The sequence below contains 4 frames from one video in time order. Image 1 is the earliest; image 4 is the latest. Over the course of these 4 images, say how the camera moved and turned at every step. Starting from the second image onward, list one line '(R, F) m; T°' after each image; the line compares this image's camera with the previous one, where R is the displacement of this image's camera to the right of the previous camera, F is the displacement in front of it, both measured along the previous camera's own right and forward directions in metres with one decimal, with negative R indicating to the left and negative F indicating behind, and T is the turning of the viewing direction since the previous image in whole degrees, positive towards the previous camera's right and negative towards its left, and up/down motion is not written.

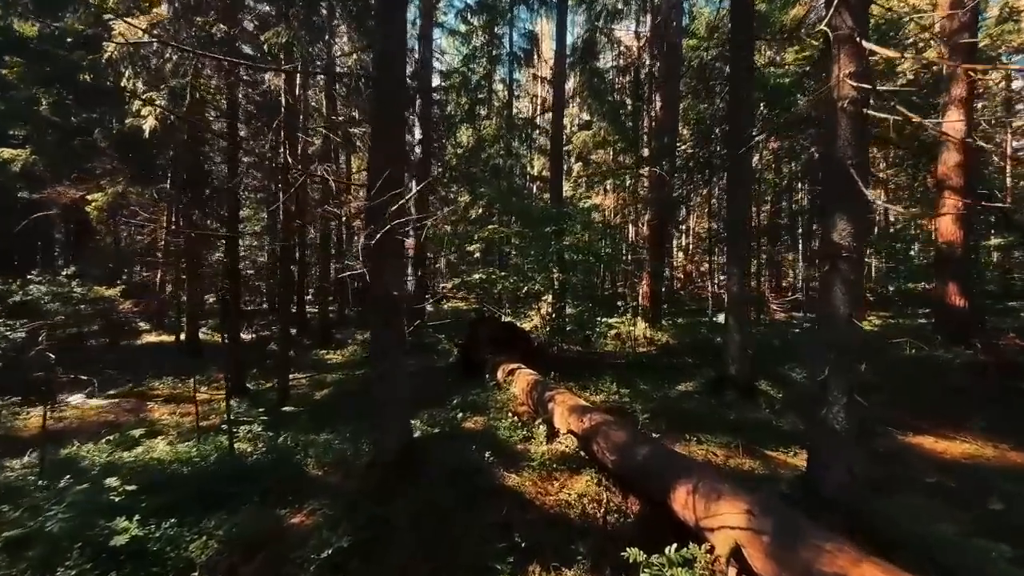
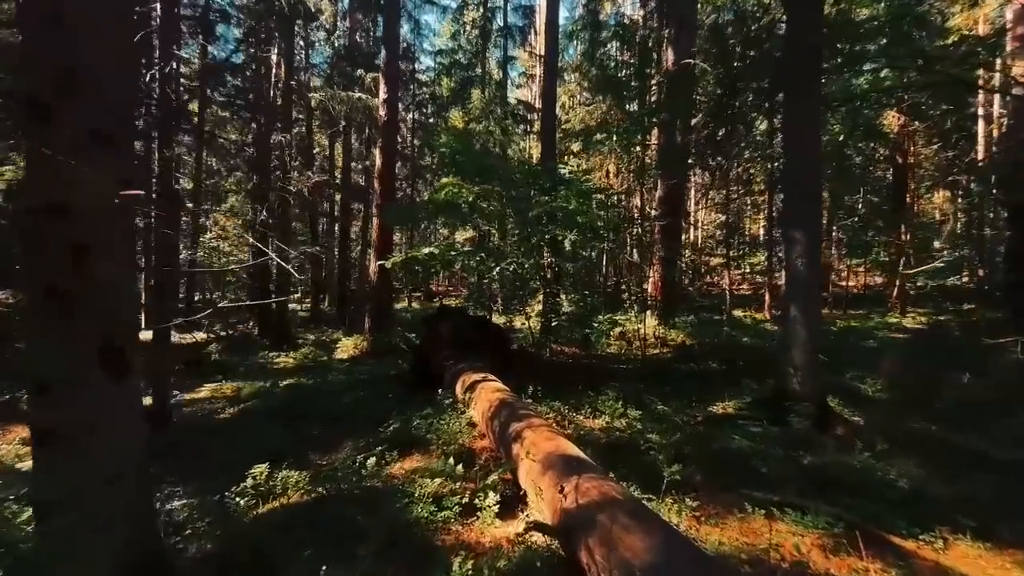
(+0.6, +2.7) m; 0°
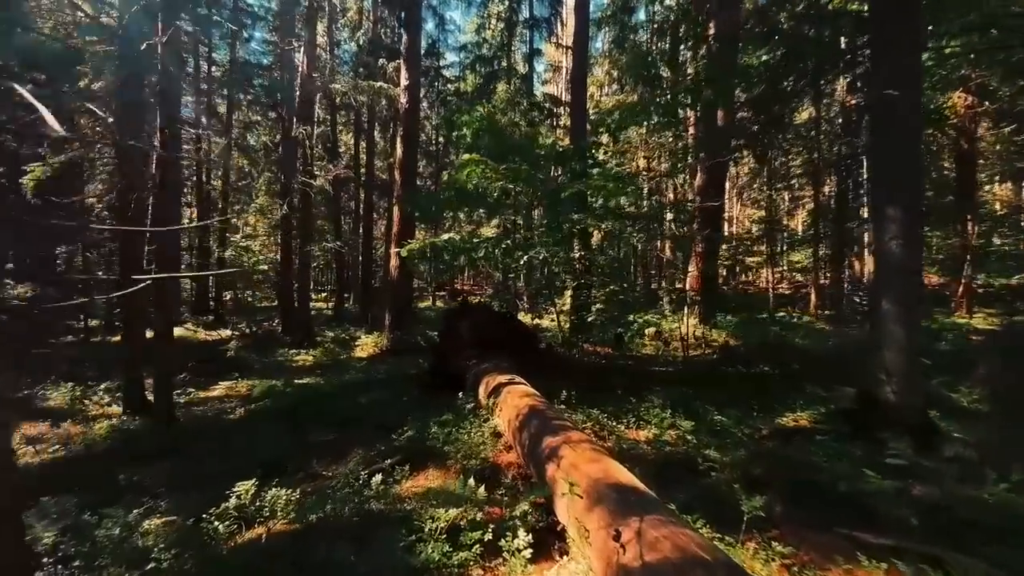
(-0.1, +0.8) m; -3°
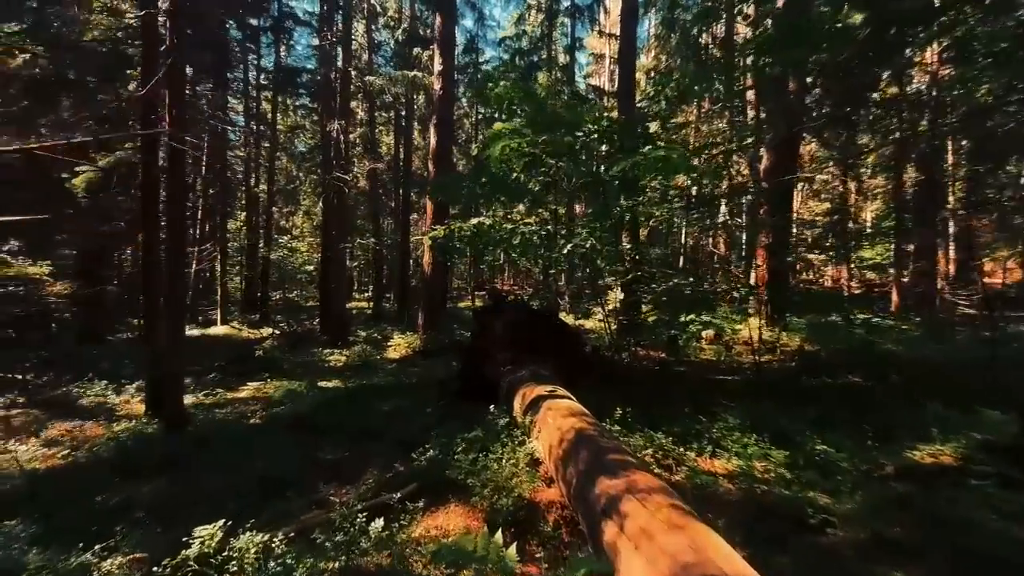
(0.0, +1.0) m; -5°
